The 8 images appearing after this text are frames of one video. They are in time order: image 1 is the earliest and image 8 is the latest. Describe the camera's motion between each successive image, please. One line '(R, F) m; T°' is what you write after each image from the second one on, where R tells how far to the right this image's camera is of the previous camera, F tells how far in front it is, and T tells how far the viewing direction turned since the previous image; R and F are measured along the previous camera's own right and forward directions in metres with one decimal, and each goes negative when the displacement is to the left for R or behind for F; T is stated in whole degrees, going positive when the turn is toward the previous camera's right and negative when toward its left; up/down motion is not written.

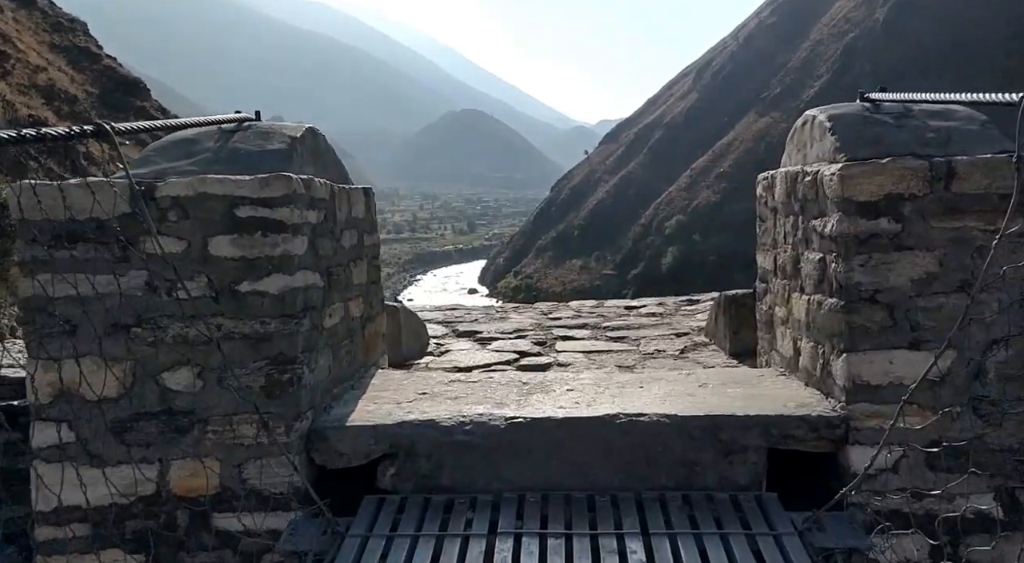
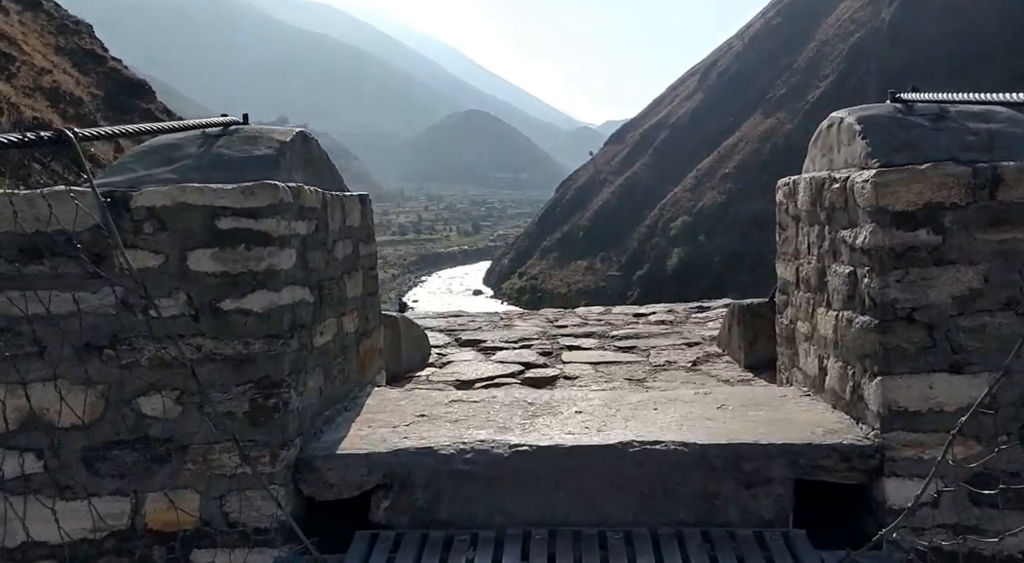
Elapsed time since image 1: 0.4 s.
(0.0, +0.2) m; 0°
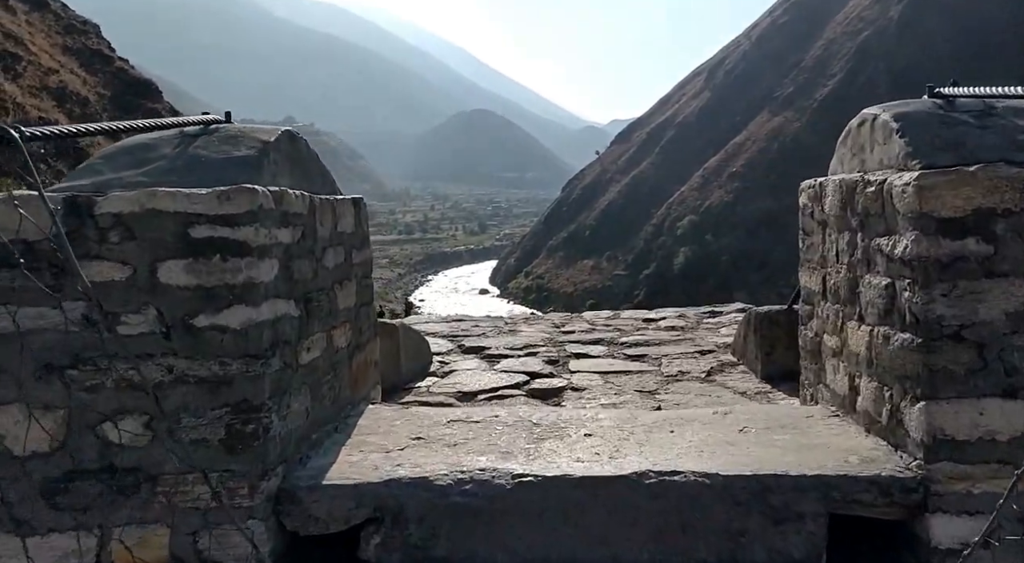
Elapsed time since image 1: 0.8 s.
(0.0, +0.2) m; 0°
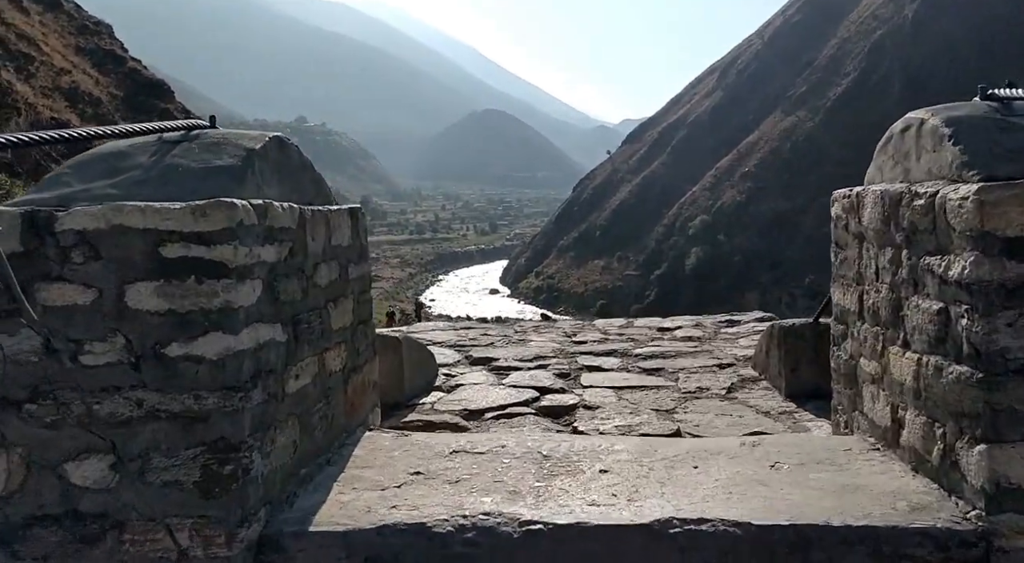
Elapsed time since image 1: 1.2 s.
(0.0, +0.2) m; -1°
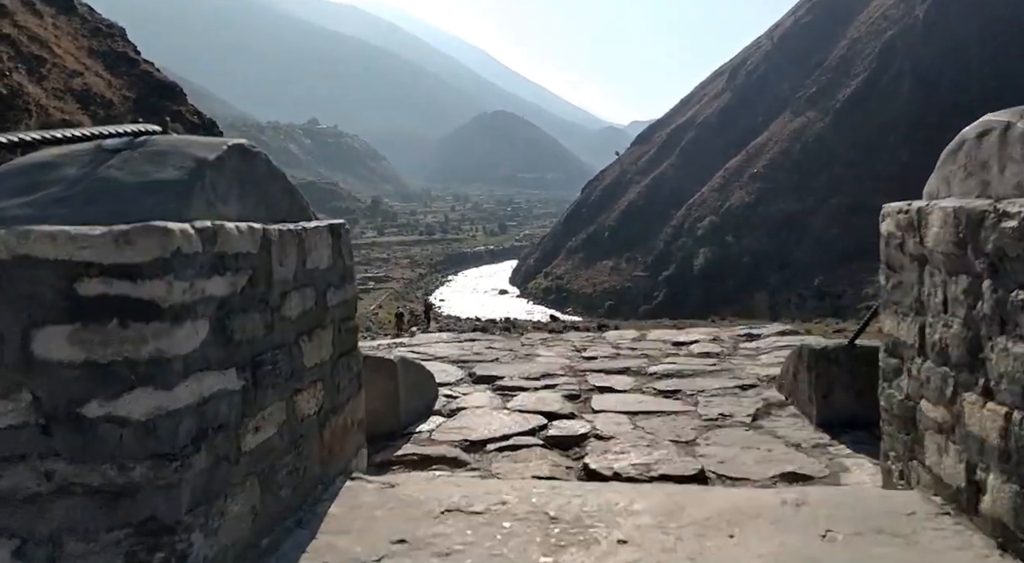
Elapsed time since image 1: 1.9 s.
(0.0, +0.4) m; -1°
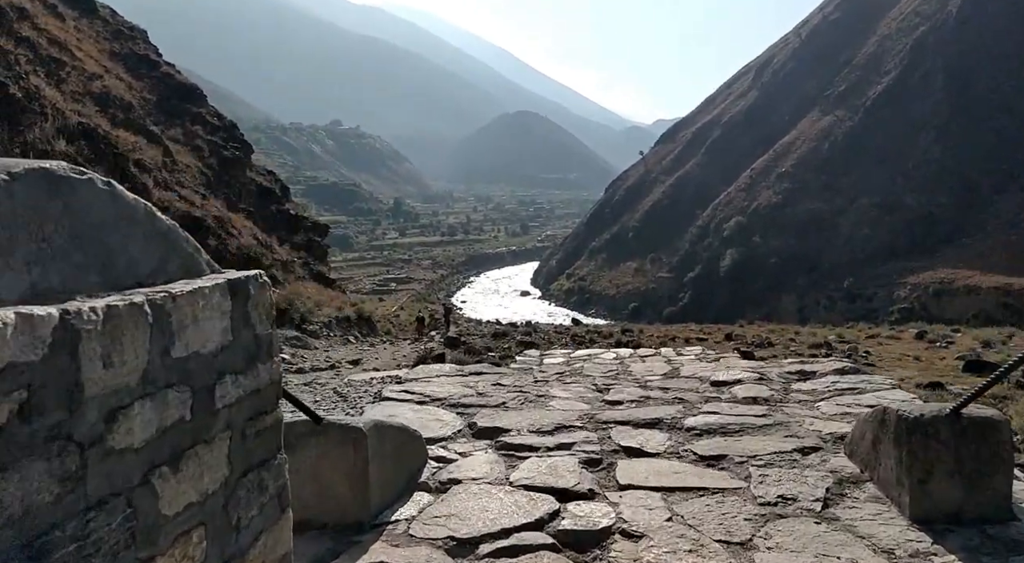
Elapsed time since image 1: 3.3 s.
(+0.1, +0.8) m; -1°
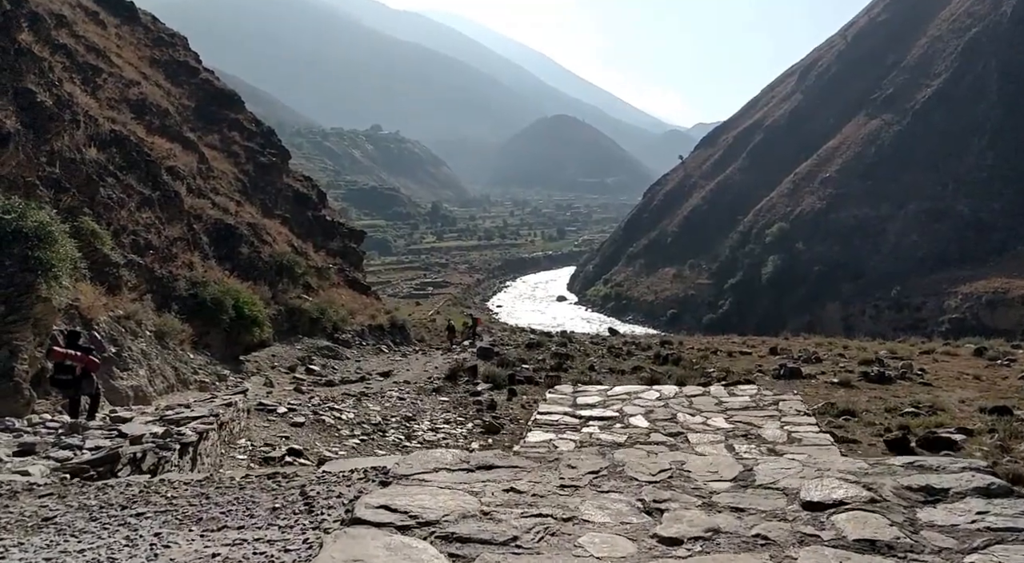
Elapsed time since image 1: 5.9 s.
(+0.1, +1.4) m; -2°
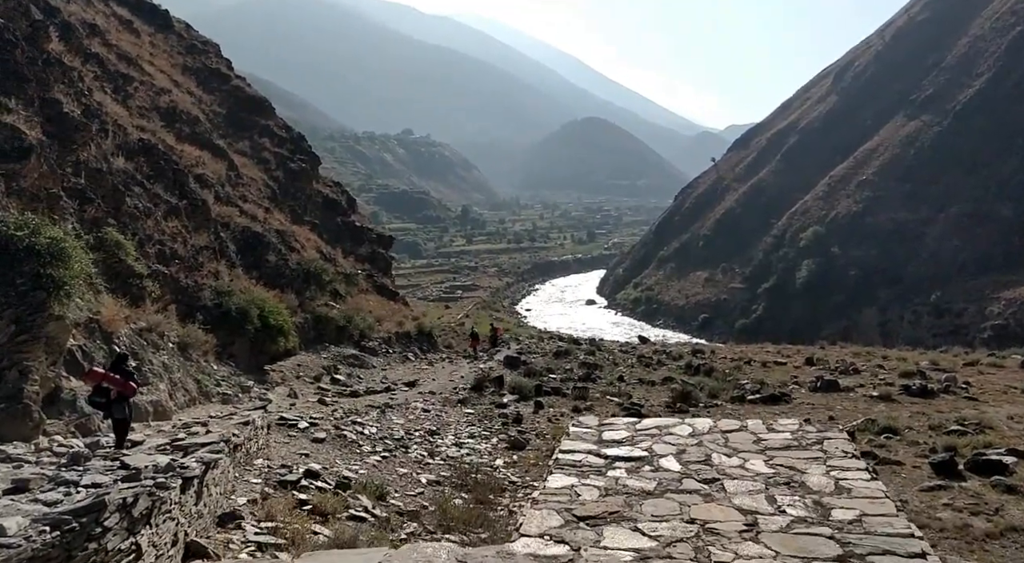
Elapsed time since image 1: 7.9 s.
(+0.1, +0.8) m; -2°
